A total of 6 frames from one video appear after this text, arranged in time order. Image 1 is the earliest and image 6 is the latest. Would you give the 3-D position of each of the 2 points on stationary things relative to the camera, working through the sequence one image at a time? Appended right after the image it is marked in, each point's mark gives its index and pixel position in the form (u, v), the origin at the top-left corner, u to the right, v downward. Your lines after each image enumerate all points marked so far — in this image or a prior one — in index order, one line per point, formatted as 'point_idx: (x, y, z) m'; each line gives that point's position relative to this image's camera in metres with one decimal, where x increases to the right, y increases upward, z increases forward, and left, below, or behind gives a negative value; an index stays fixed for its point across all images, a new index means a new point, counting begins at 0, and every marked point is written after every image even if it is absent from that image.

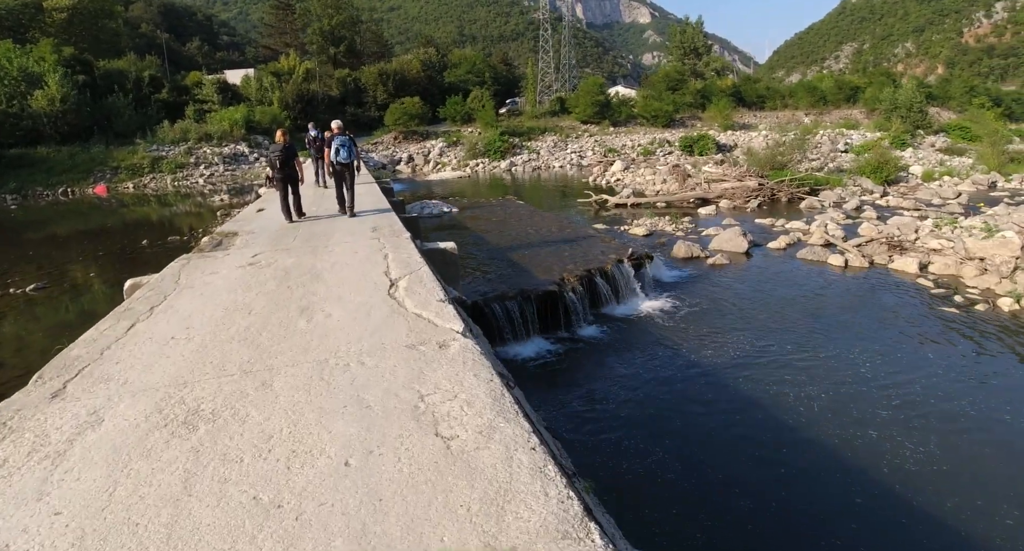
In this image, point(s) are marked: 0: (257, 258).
0: (-3.3, +0.2, +6.6) m
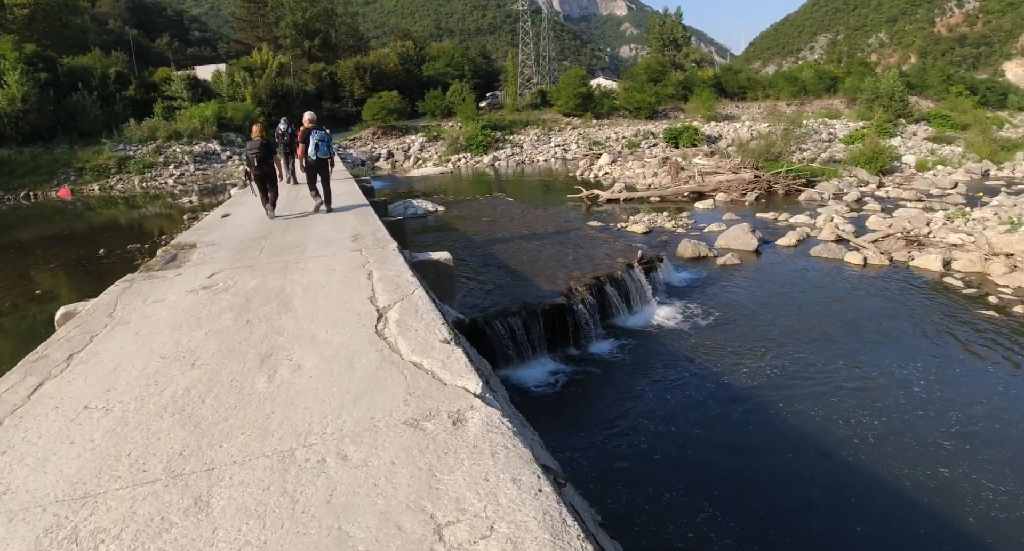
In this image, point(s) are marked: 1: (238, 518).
0: (-3.2, 0.0, +5.5) m
1: (-1.1, -1.0, +2.1) m
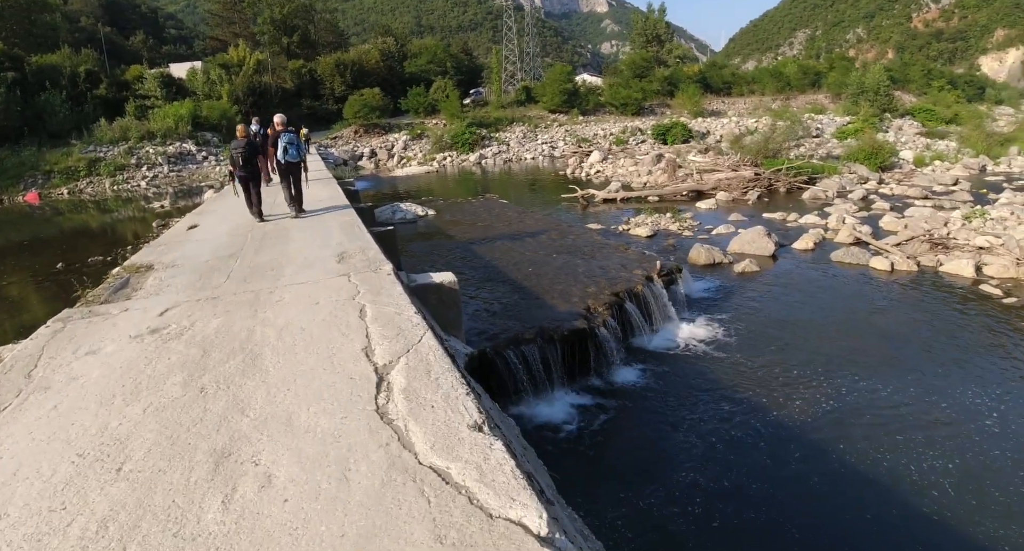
0: (-3.0, -0.4, +4.5) m
1: (-0.8, -1.3, +1.1) m
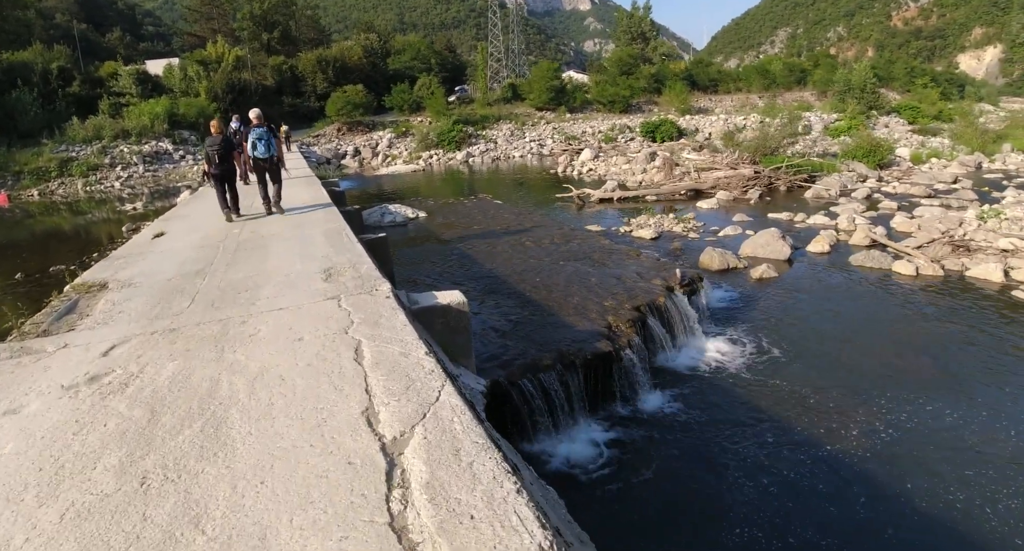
0: (-2.8, -0.6, +3.6) m
1: (-0.5, -1.5, +0.2) m
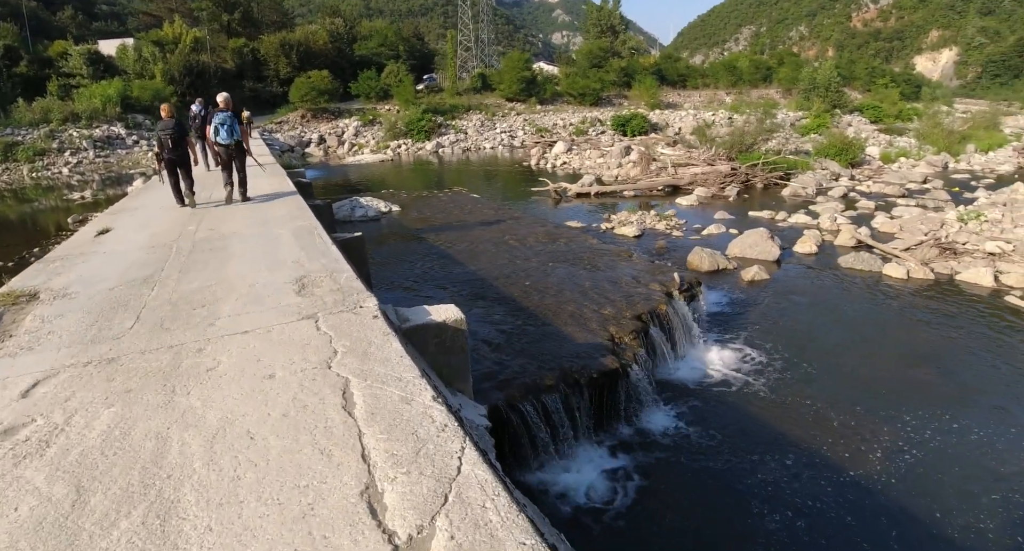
0: (-2.6, -0.7, +2.8) m
1: (-0.1, -1.7, -0.3) m
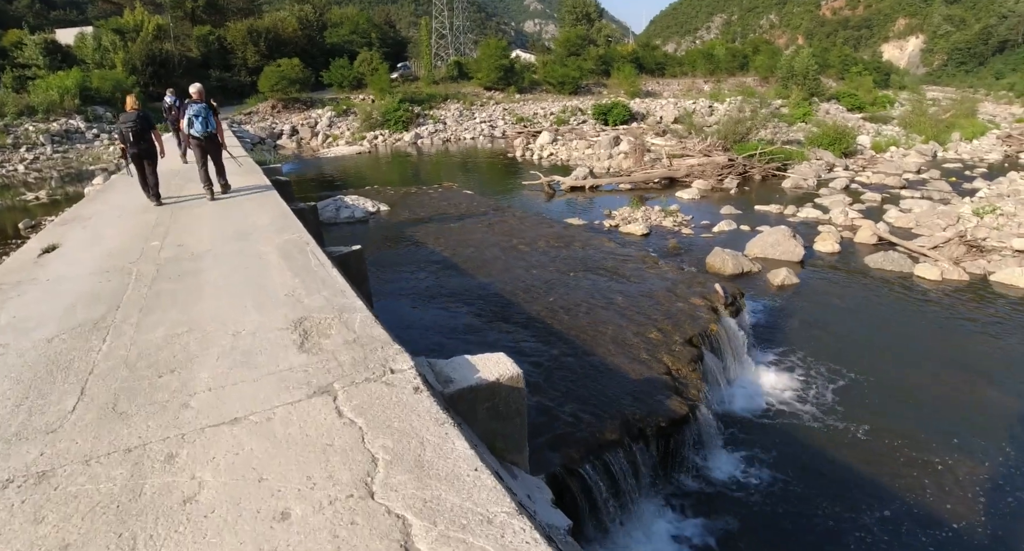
0: (-2.1, -1.1, +1.8) m
1: (+0.5, -2.0, -1.2) m
